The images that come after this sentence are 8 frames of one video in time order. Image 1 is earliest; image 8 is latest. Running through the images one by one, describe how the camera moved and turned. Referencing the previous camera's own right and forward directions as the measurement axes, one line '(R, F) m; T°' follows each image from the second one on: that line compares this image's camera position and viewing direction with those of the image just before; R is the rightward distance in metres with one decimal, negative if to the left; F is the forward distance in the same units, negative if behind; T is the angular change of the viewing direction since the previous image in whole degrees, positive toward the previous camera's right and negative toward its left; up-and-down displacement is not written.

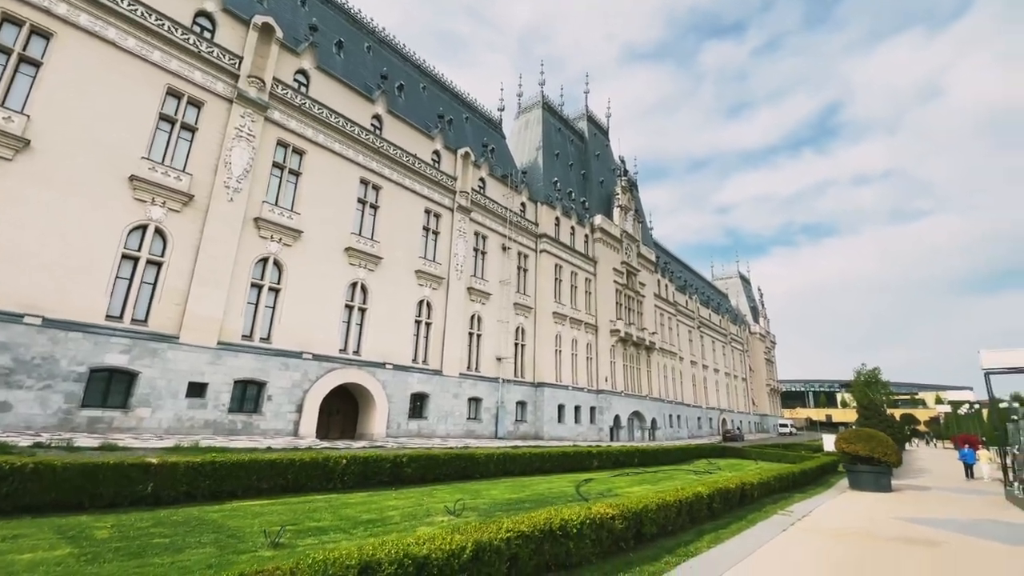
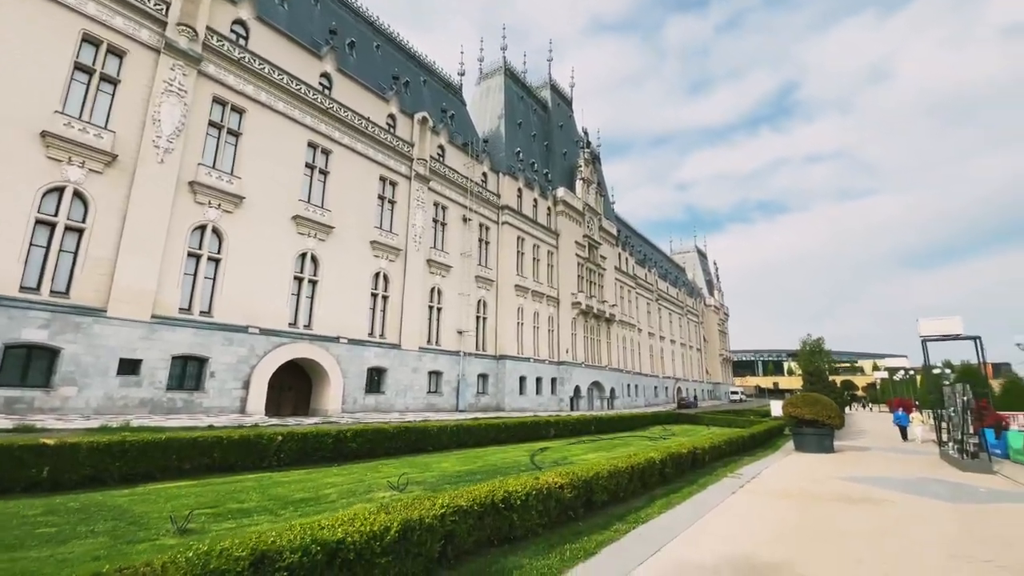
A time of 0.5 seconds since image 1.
(+0.3, +0.7) m; +4°
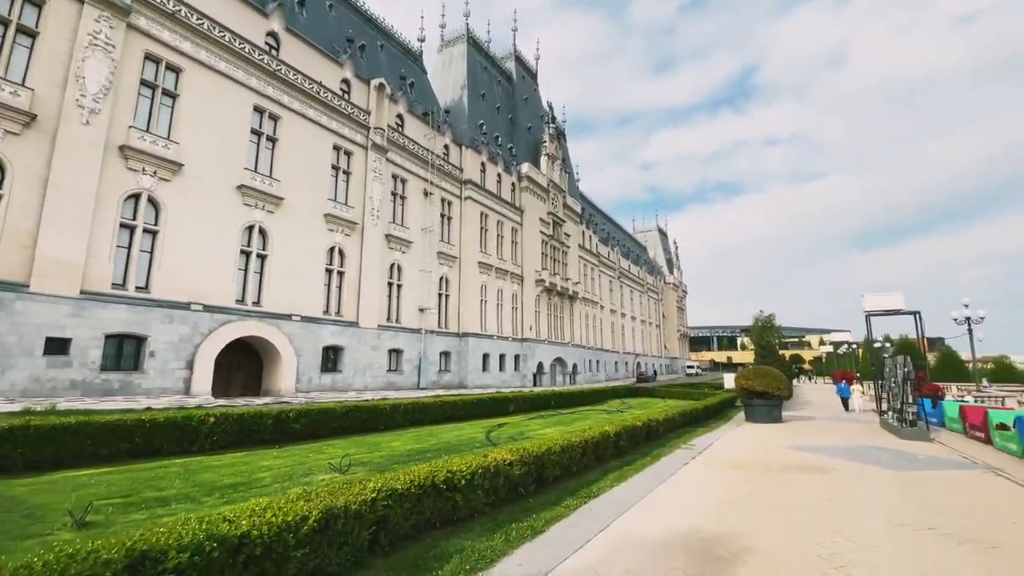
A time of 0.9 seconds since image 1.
(+0.3, +0.5) m; +4°
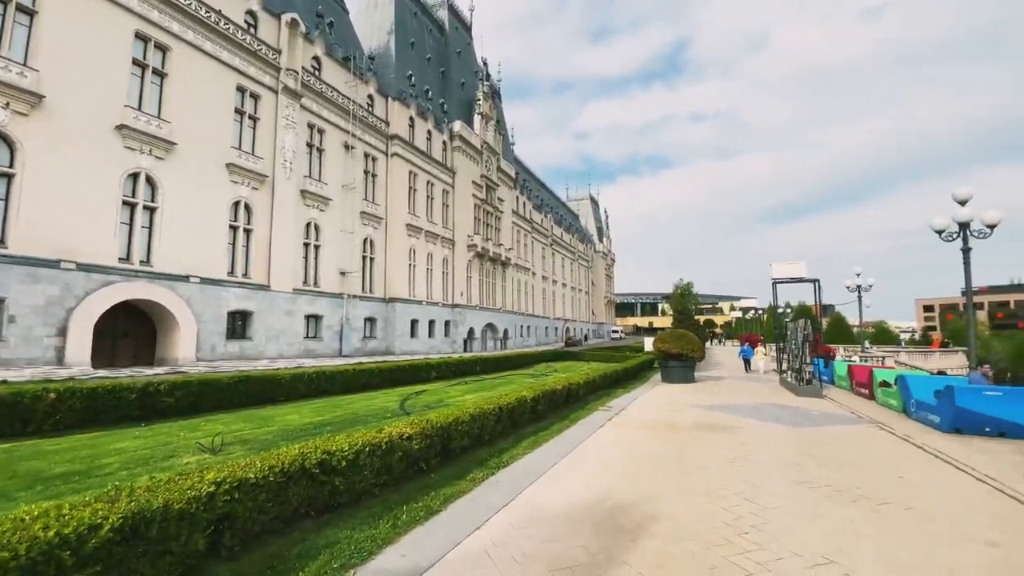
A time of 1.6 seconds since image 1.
(+0.5, +0.8) m; +8°
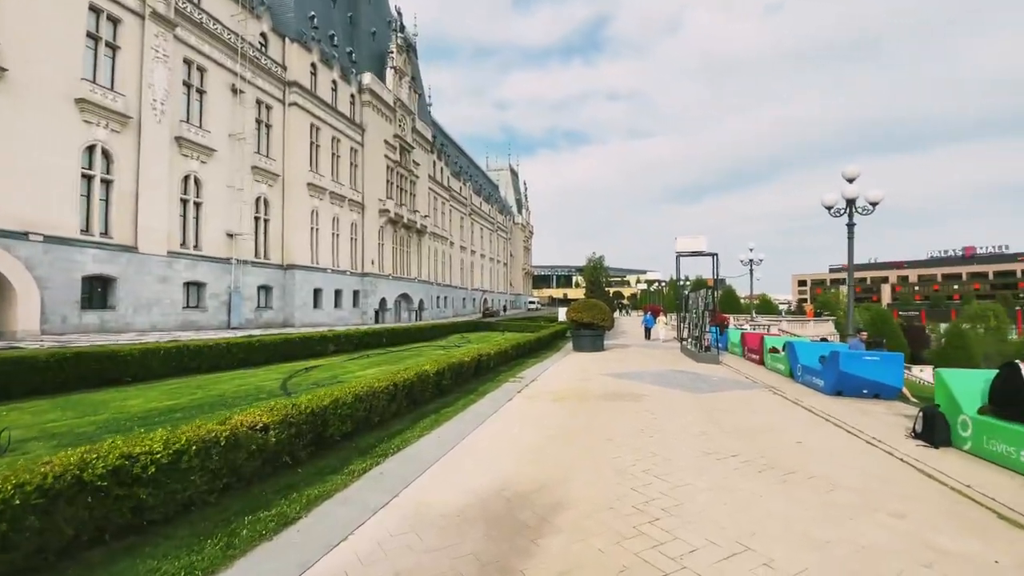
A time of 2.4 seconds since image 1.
(+0.3, +1.0) m; +10°
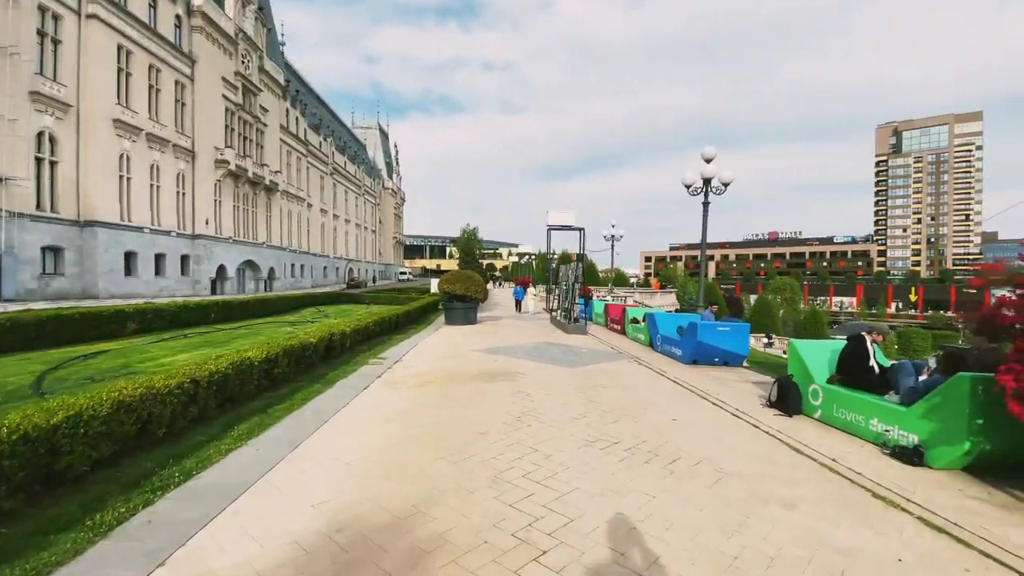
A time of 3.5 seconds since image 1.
(+0.2, +1.3) m; +16°
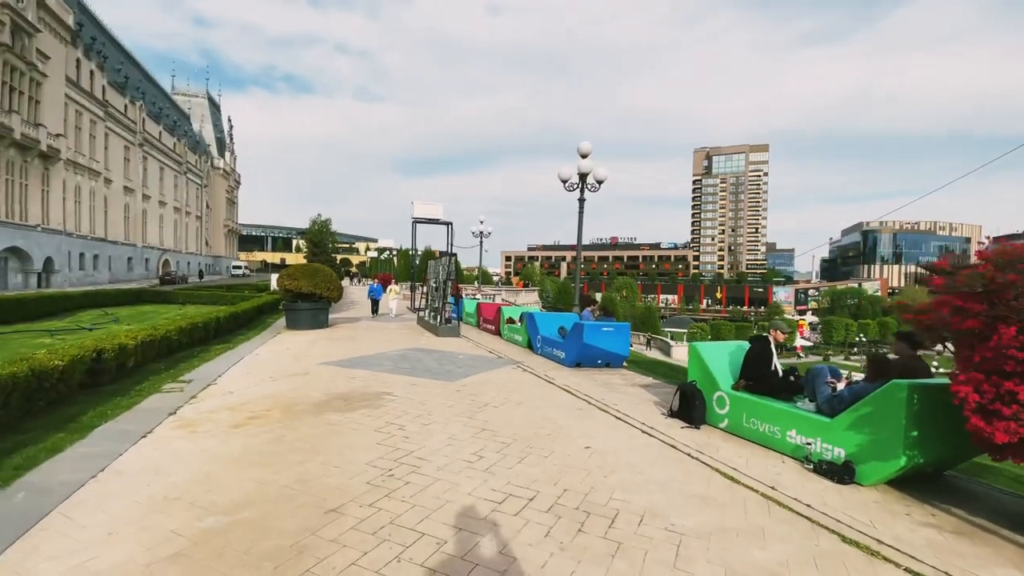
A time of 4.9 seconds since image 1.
(-0.1, +1.7) m; +17°
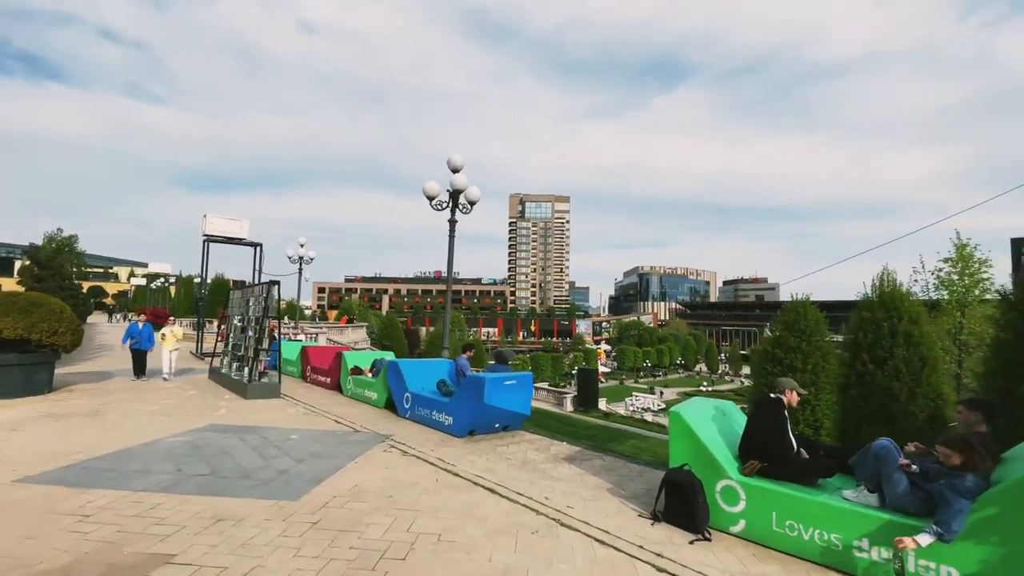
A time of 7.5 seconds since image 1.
(-0.9, +2.8) m; +22°
